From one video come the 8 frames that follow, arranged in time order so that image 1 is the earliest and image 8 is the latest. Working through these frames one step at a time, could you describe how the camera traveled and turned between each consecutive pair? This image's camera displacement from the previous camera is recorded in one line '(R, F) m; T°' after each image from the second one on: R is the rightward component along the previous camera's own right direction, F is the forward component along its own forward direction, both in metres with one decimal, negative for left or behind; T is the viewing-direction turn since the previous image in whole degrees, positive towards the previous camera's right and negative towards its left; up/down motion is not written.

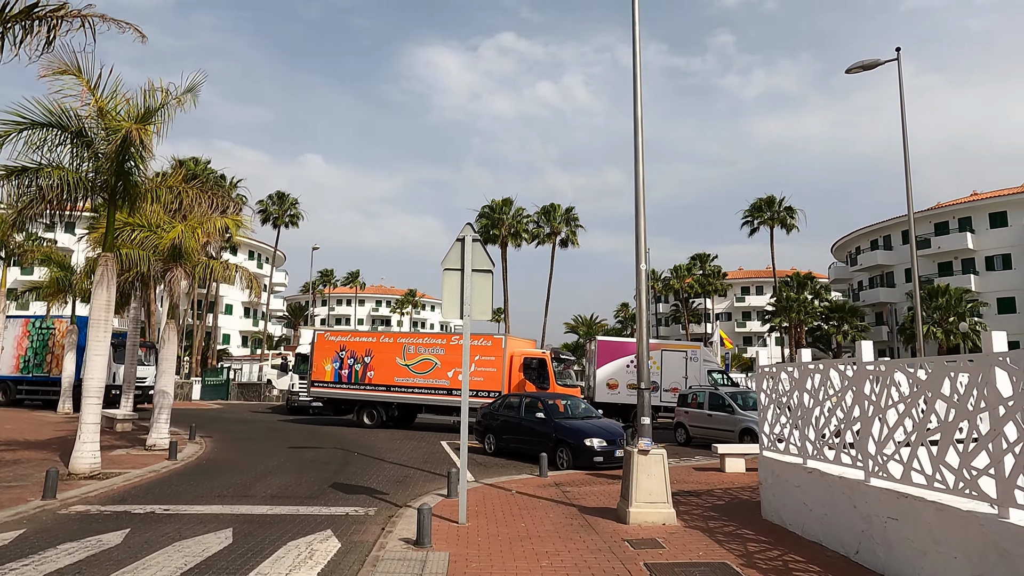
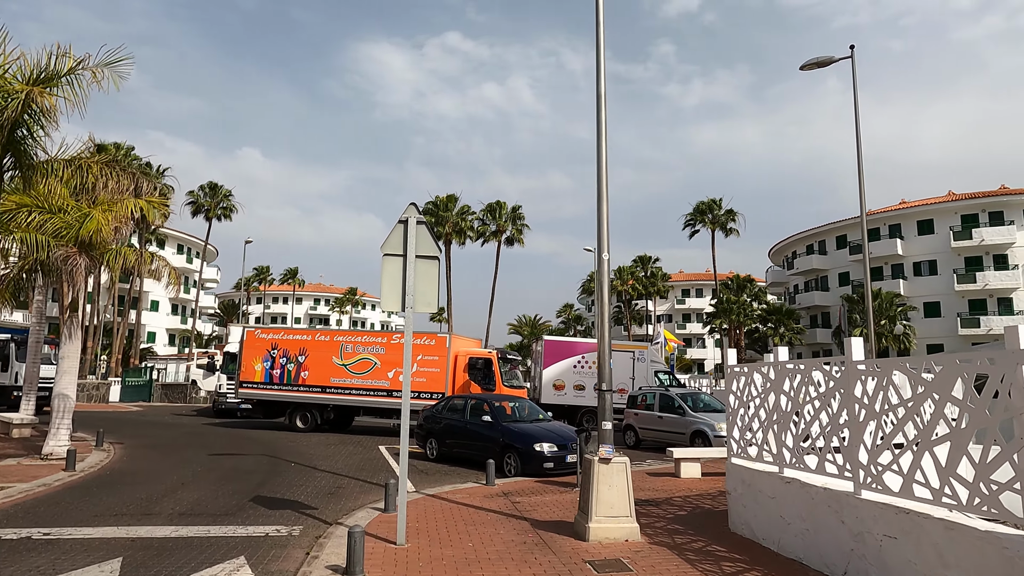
(-0.1, +0.9) m; +5°
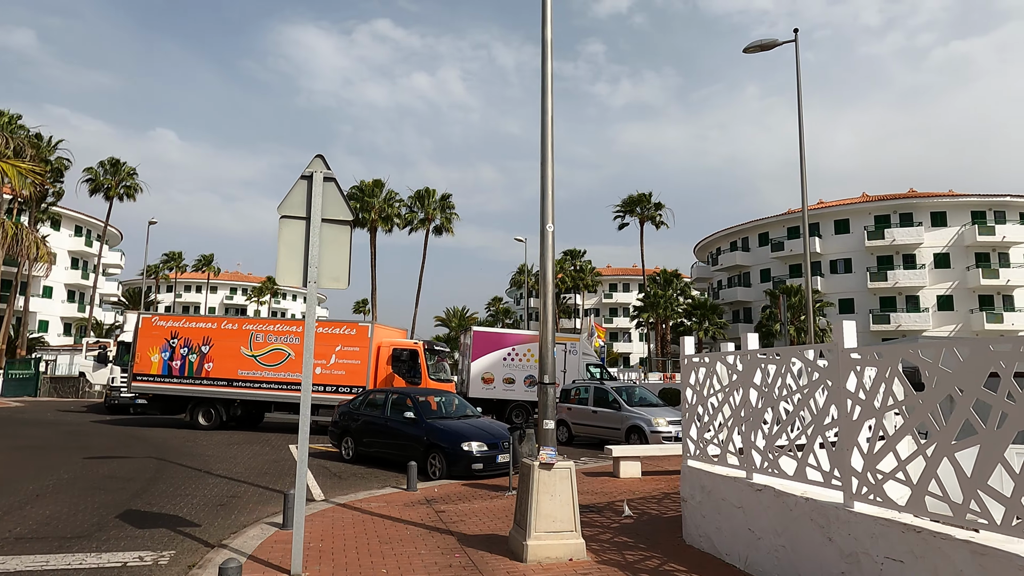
(0.0, +1.2) m; +6°
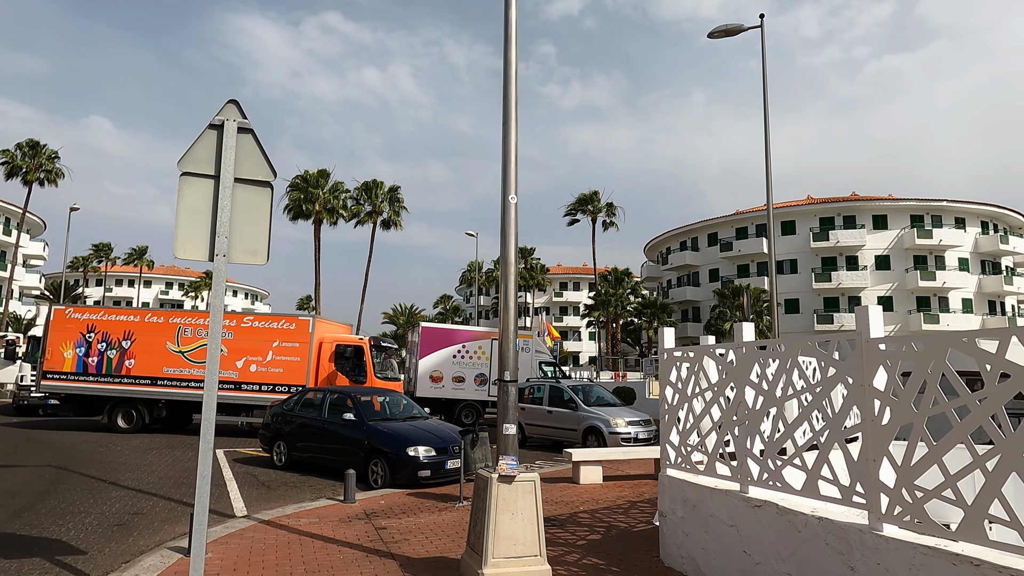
(-0.1, +1.0) m; +4°
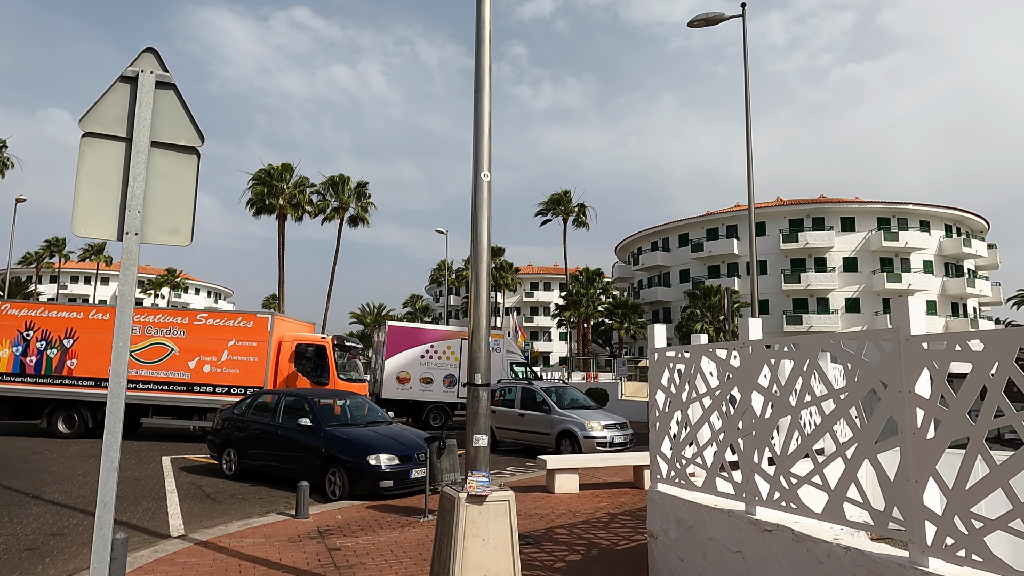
(0.0, +0.7) m; +3°
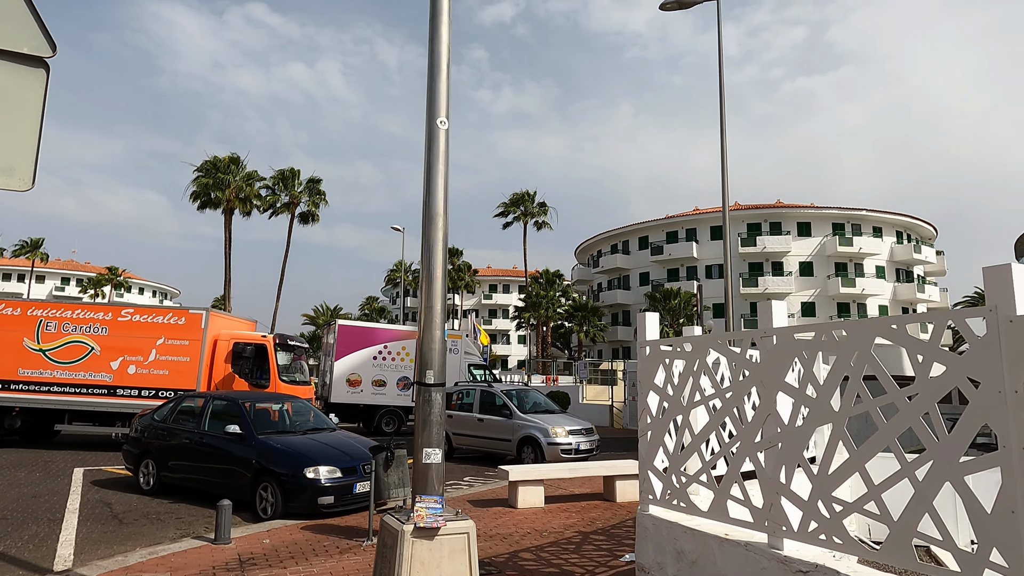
(0.0, +1.0) m; +4°
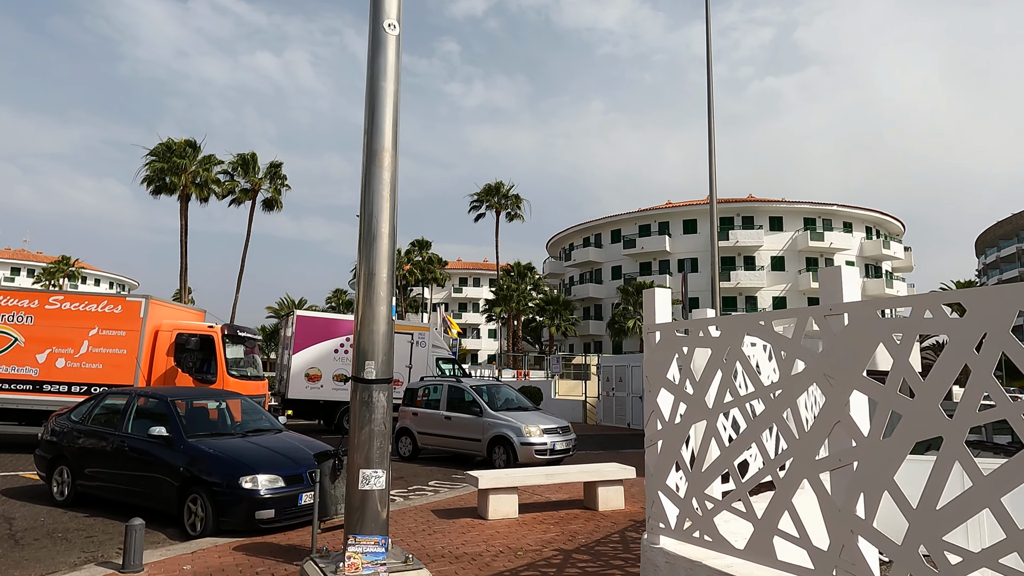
(0.0, +1.0) m; +3°
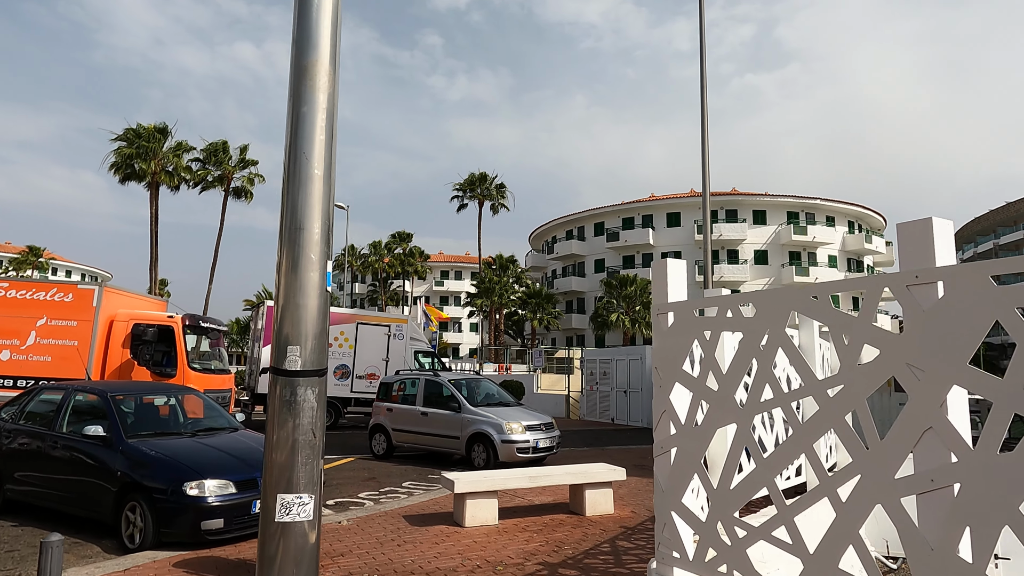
(0.0, +0.7) m; +2°
